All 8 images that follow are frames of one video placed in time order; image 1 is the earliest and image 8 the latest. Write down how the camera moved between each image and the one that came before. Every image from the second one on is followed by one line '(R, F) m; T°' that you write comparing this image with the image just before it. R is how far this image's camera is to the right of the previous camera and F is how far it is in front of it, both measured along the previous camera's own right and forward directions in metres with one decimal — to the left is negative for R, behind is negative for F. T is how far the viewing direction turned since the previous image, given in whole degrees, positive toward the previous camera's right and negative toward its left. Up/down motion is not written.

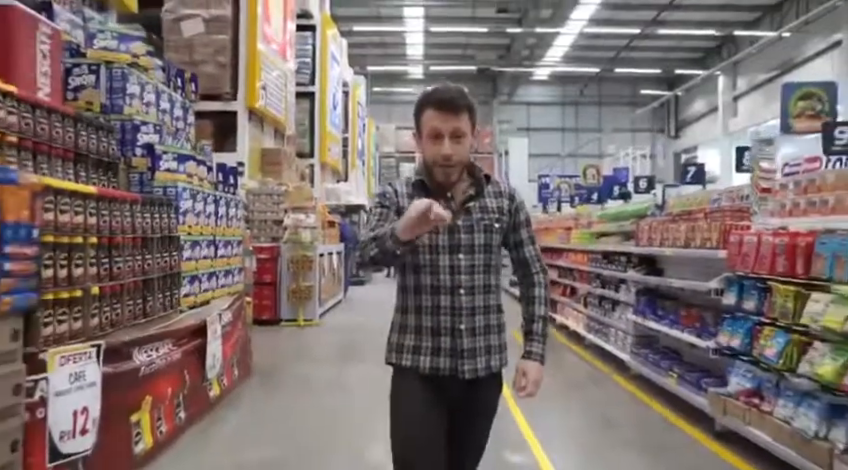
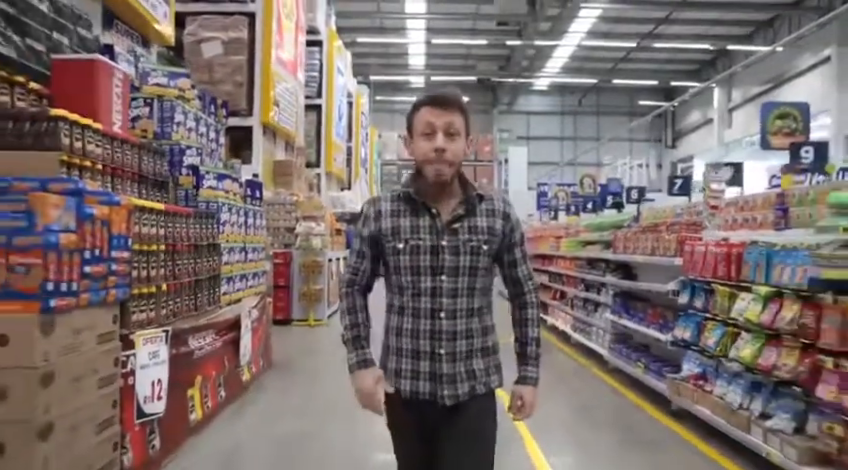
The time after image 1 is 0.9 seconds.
(0.0, -0.7) m; 0°
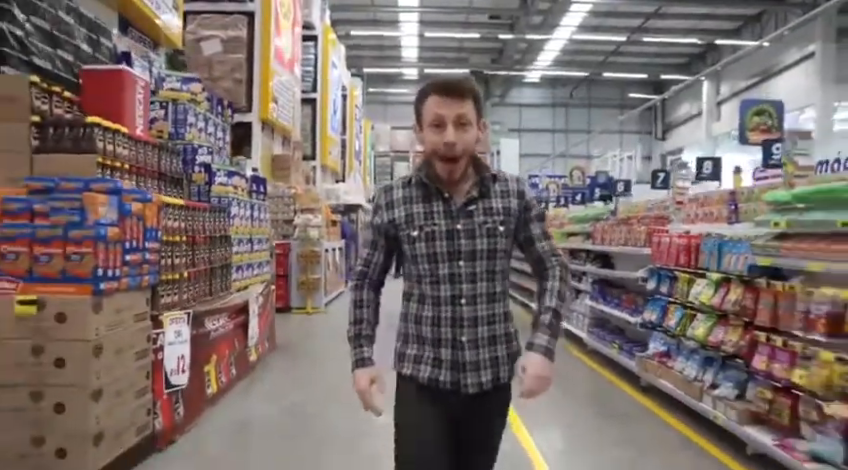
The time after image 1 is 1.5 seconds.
(0.0, -0.4) m; +1°
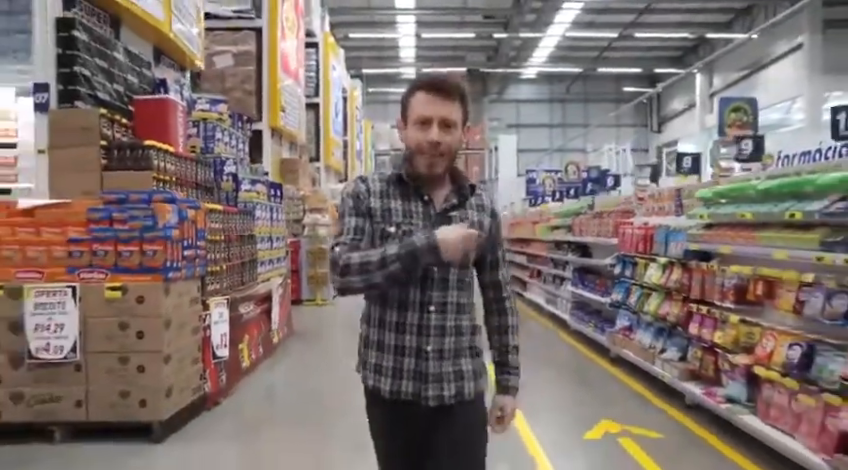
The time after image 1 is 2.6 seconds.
(0.0, -0.8) m; 0°
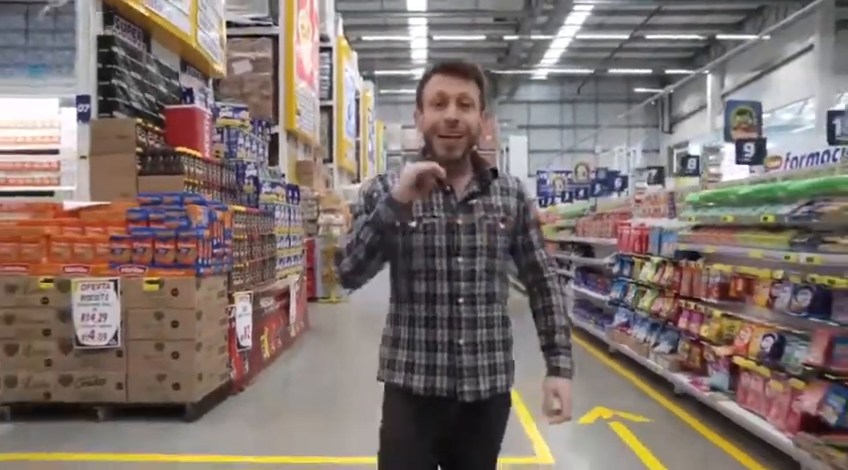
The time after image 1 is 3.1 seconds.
(0.0, -0.3) m; -1°
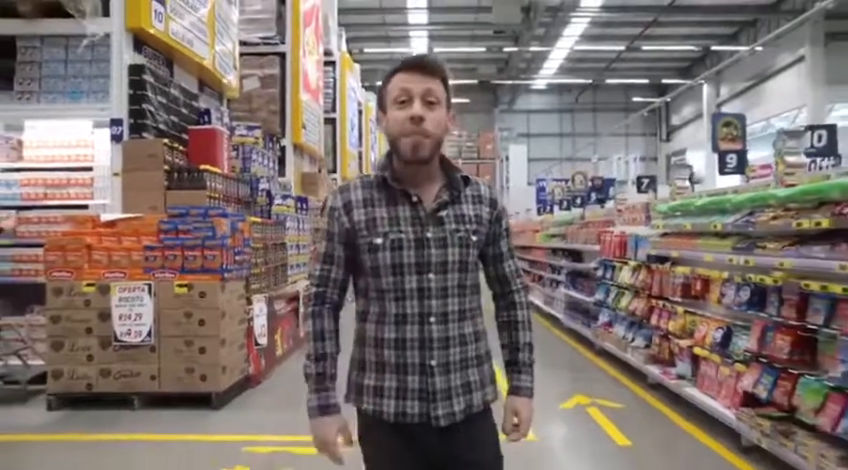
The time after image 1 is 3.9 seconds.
(0.0, -0.5) m; 0°
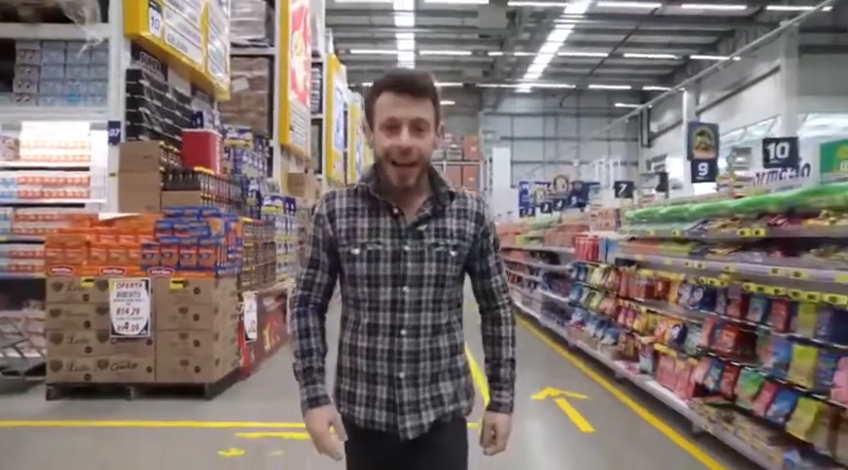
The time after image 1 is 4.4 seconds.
(0.0, -0.3) m; +2°
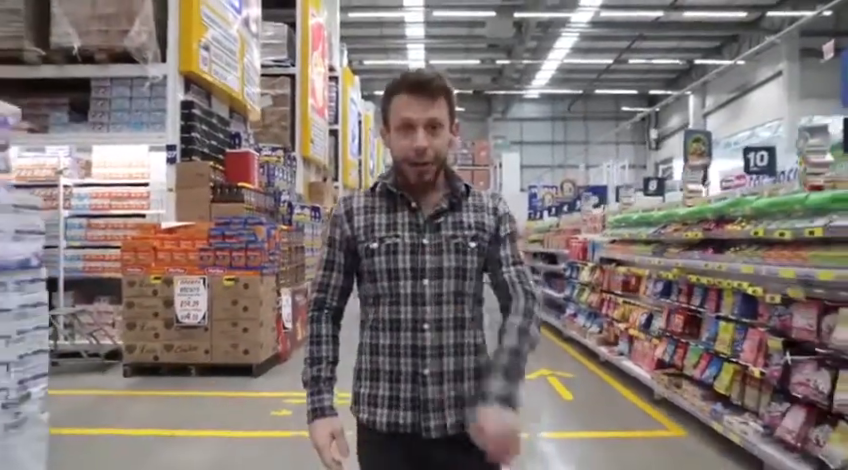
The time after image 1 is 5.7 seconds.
(0.0, -0.9) m; -1°
